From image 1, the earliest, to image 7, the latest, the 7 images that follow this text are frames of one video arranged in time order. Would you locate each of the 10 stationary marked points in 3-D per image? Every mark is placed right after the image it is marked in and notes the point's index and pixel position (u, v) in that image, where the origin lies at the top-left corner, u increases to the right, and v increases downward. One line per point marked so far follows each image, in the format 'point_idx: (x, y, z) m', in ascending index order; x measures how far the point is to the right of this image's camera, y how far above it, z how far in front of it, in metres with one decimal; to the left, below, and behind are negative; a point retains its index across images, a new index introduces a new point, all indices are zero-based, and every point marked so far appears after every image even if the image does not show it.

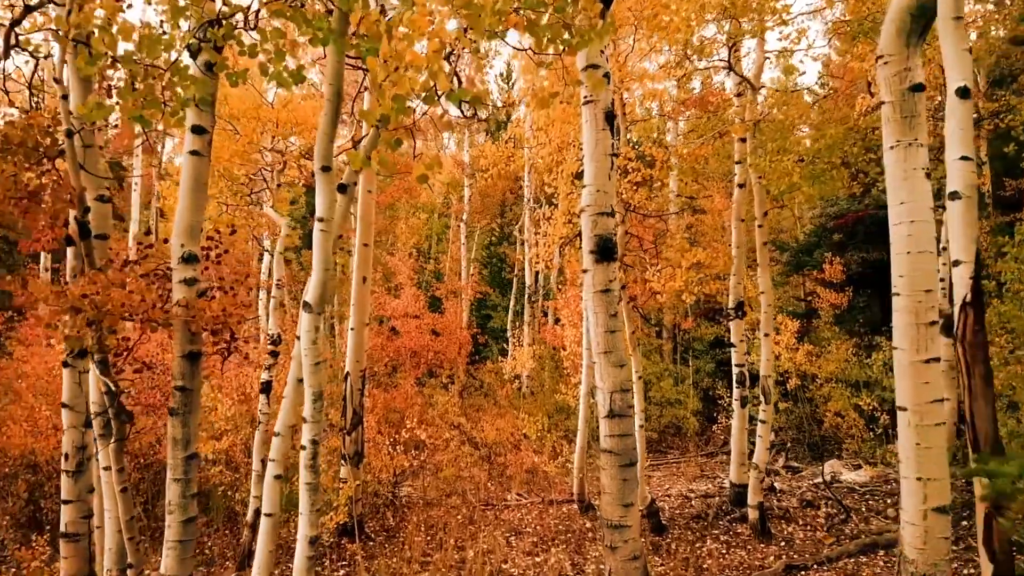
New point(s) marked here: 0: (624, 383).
0: (+1.3, -1.1, +5.4) m
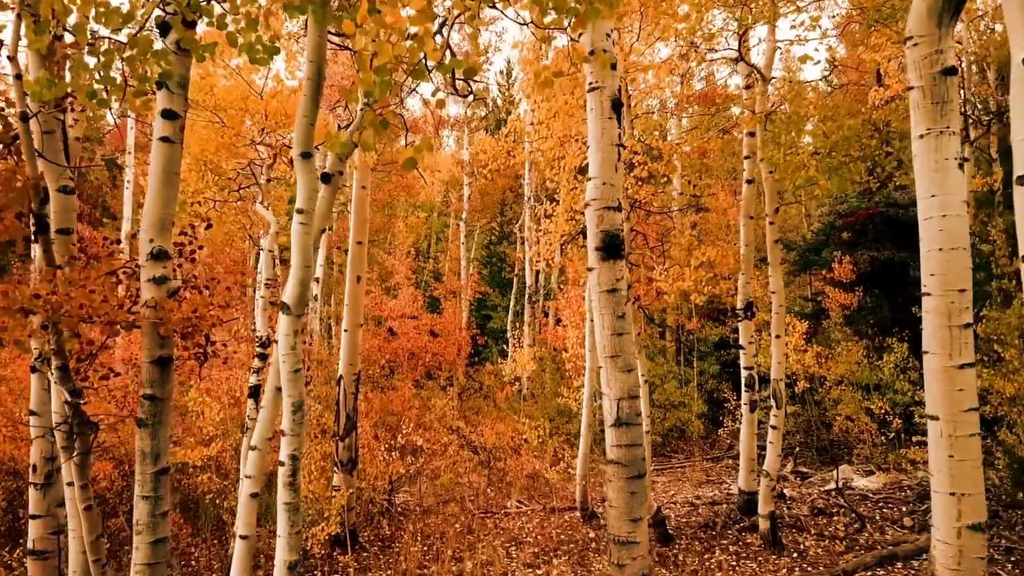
0: (+1.3, -1.1, +5.0) m
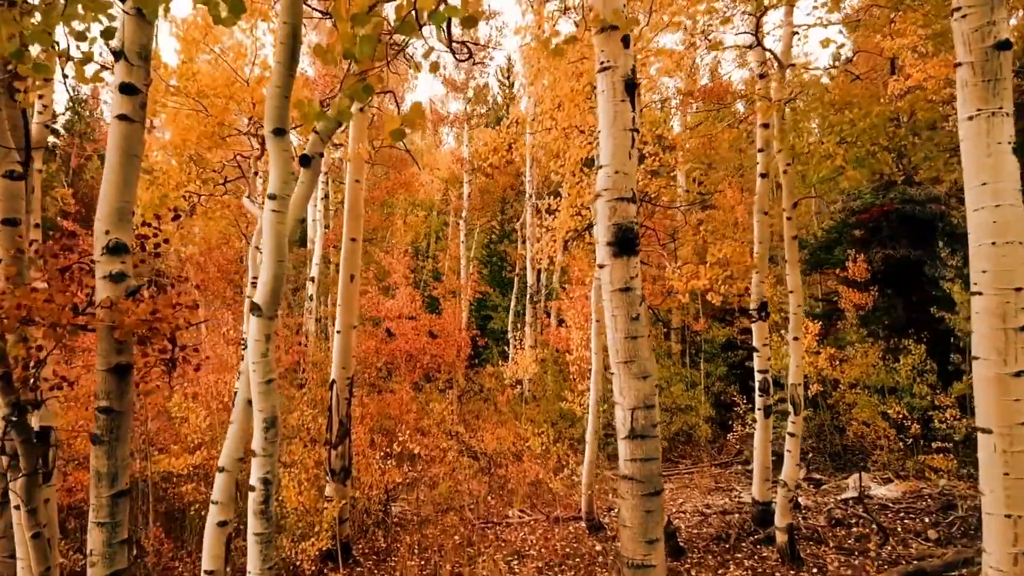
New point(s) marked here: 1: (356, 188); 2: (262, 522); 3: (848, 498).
0: (+1.3, -1.1, +4.6) m
1: (-2.7, +1.8, +8.1) m
2: (-1.6, -1.5, +2.9) m
3: (+6.8, -4.2, +9.4) m
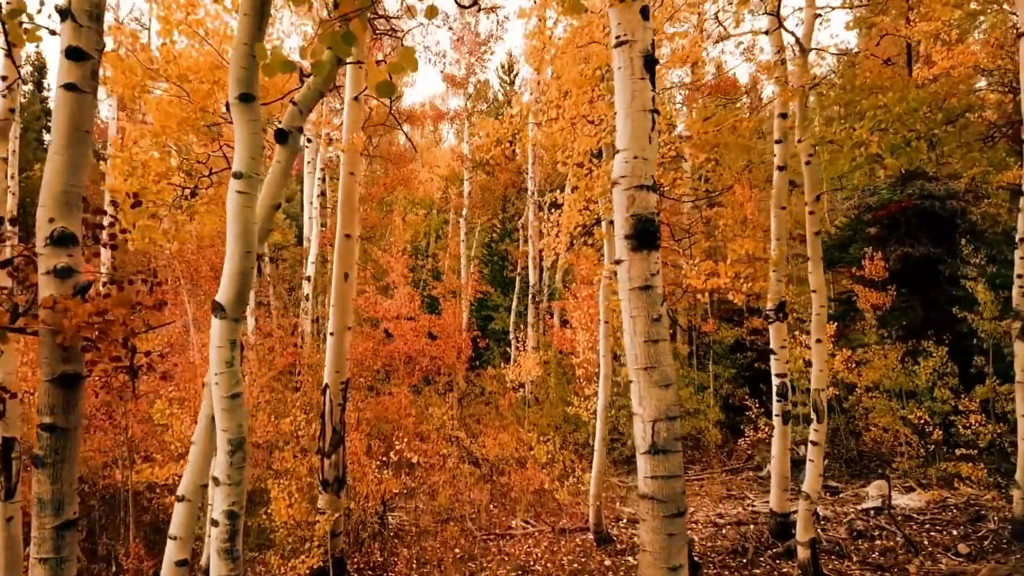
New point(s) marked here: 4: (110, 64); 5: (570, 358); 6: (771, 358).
0: (+1.4, -1.1, +4.1) m
1: (-2.7, +1.8, +7.7) m
2: (-1.5, -1.5, +2.5) m
3: (+6.8, -4.2, +8.9) m
4: (-5.5, +3.1, +6.4) m
5: (+1.7, -2.1, +14.1) m
6: (+4.5, -1.2, +8.2) m
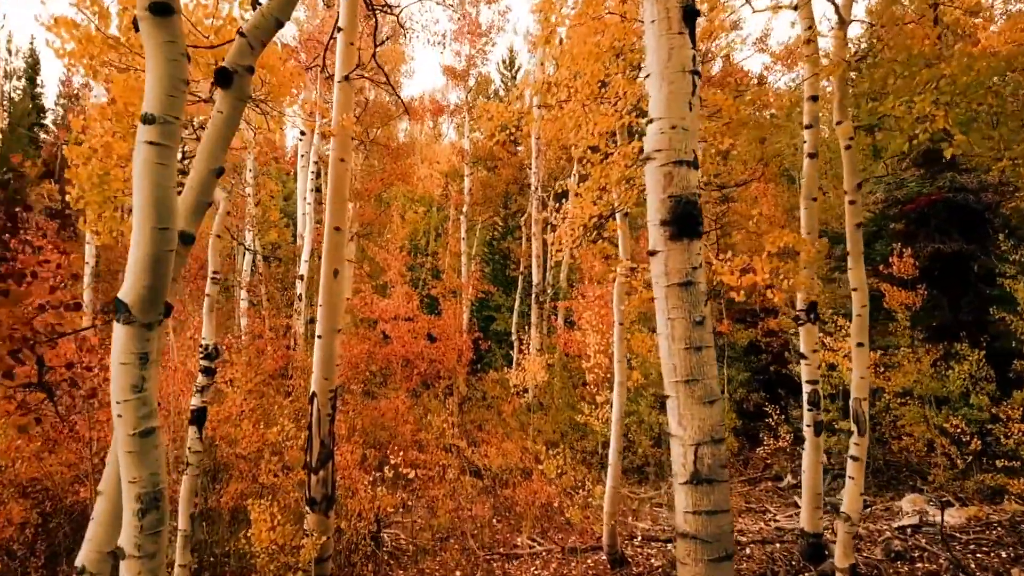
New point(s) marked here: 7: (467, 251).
0: (+1.5, -1.0, +3.4) m
1: (-2.6, +1.8, +7.0) m
2: (-1.4, -1.4, +1.8) m
3: (+6.9, -4.2, +8.2) m
4: (-5.5, +3.1, +5.7) m
5: (+1.8, -2.1, +13.4) m
6: (+4.6, -1.2, +7.5) m
7: (-1.5, +1.2, +15.3) m
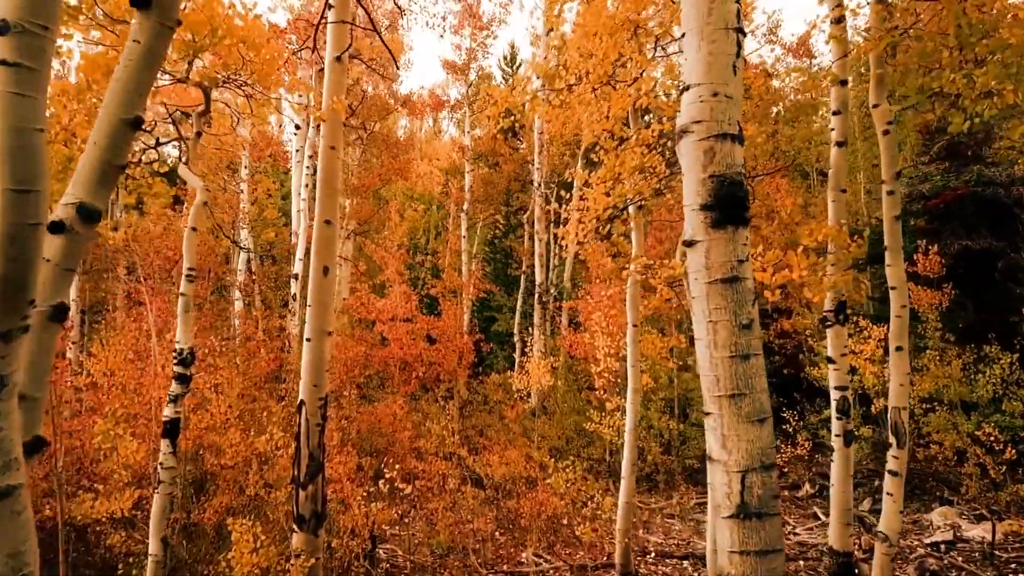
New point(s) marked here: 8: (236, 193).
0: (+1.6, -1.0, +2.8) m
1: (-2.5, +1.8, +6.4) m
2: (-1.3, -1.4, +1.2) m
3: (+7.0, -4.2, +7.7) m
4: (-5.4, +3.1, +5.2) m
5: (+1.9, -2.1, +12.9) m
6: (+4.7, -1.2, +6.9) m
7: (-1.4, +1.2, +14.7) m
8: (-10.5, +3.6, +17.8) m
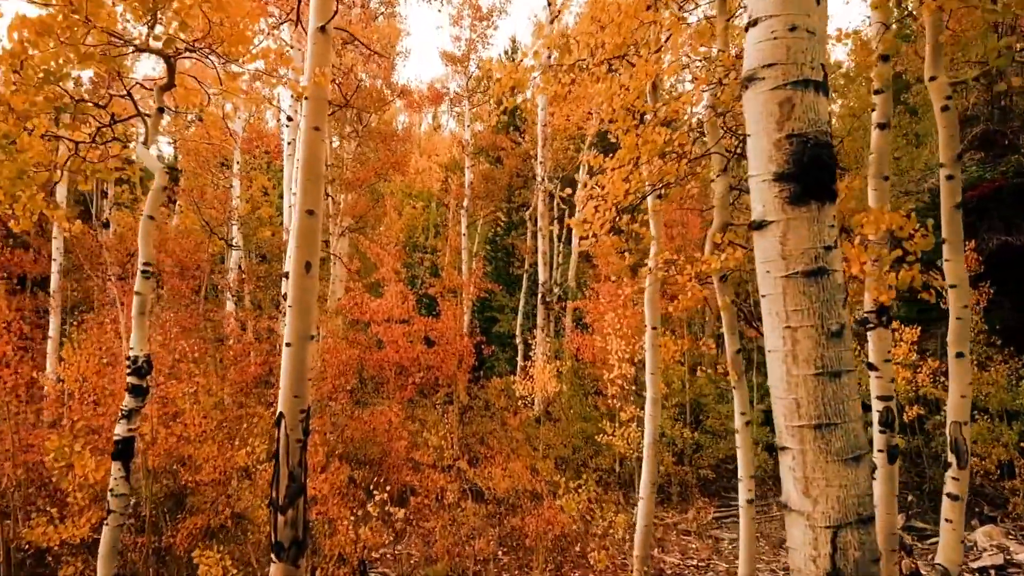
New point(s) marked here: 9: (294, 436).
0: (+1.6, -1.0, +2.1) m
1: (-2.4, +1.8, +5.7) m
2: (-1.3, -1.4, +0.5) m
3: (+7.1, -4.1, +7.0) m
4: (-5.3, +3.2, +4.5) m
5: (+2.0, -2.1, +12.1) m
6: (+4.8, -1.2, +6.2) m
7: (-1.3, +1.2, +14.0) m
8: (-10.4, +3.6, +17.1) m
9: (-2.5, -1.7, +5.4) m
